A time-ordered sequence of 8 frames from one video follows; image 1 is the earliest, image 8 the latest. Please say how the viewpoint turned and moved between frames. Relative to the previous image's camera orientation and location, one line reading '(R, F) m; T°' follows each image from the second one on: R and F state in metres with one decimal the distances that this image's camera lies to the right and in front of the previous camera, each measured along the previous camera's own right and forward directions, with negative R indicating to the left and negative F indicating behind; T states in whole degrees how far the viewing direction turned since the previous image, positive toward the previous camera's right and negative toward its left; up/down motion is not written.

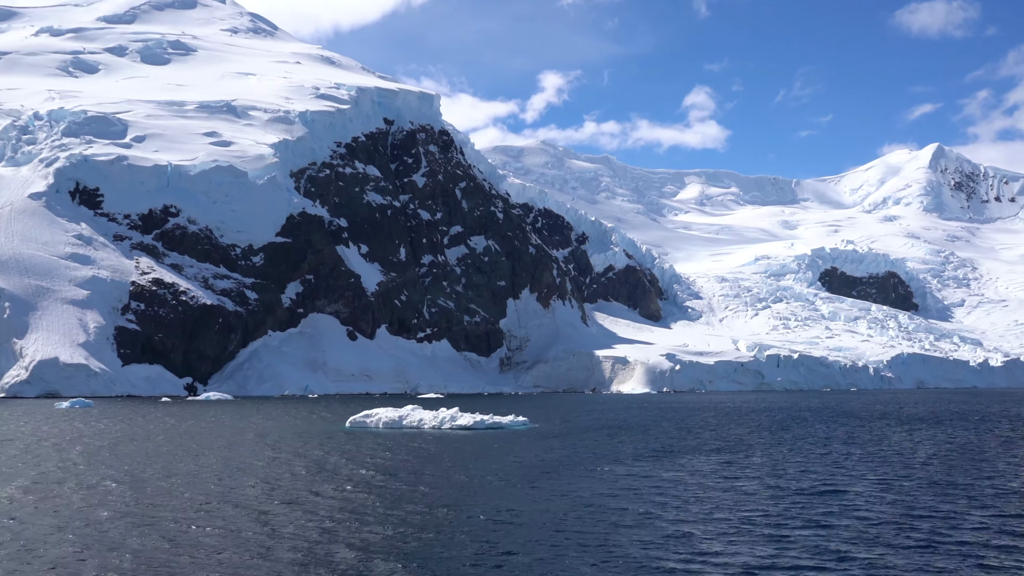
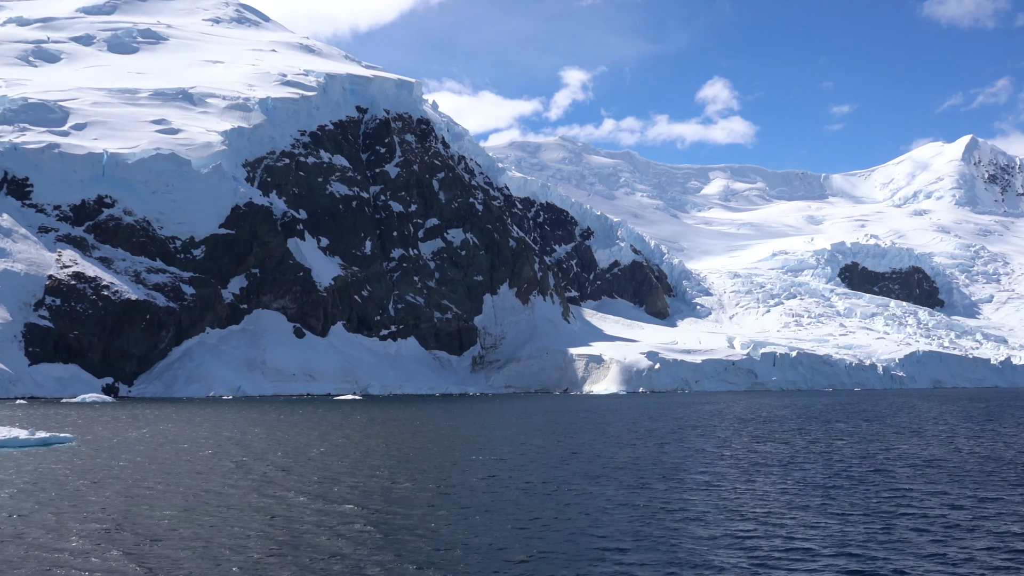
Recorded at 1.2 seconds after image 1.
(+9.1, +7.6) m; -2°
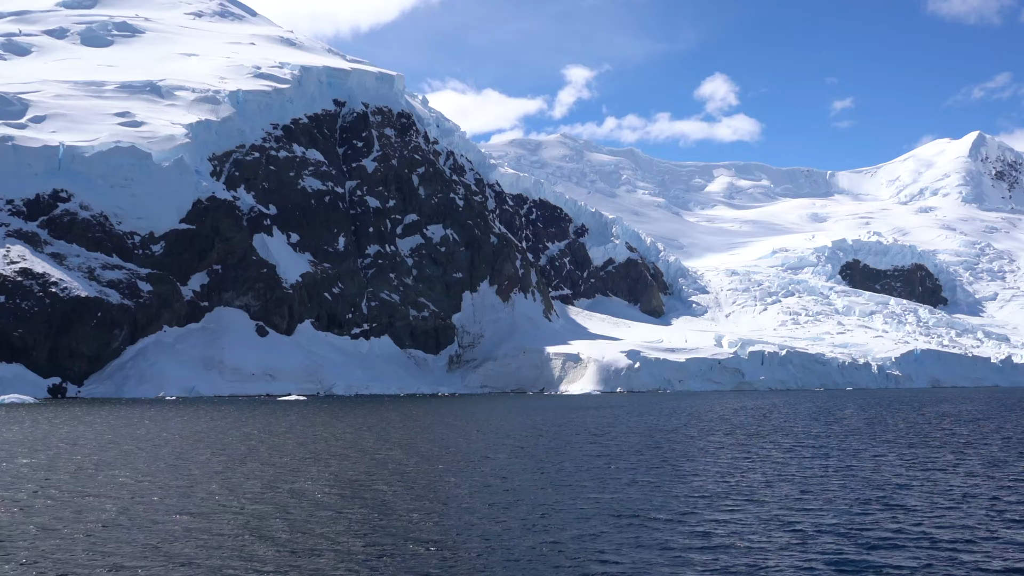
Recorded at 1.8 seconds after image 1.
(+4.6, +3.5) m; -1°
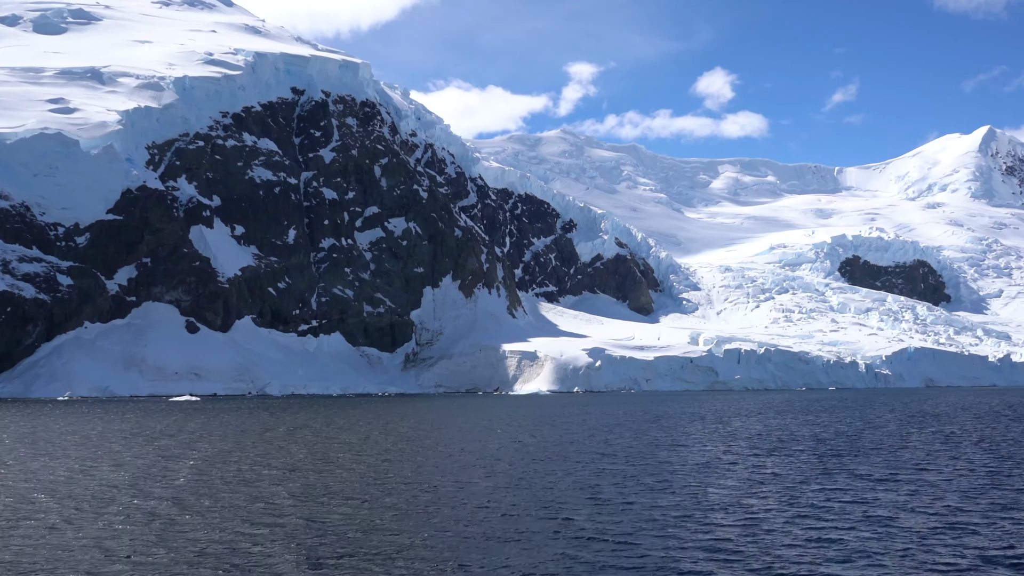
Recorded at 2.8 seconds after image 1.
(+7.6, +5.7) m; -1°
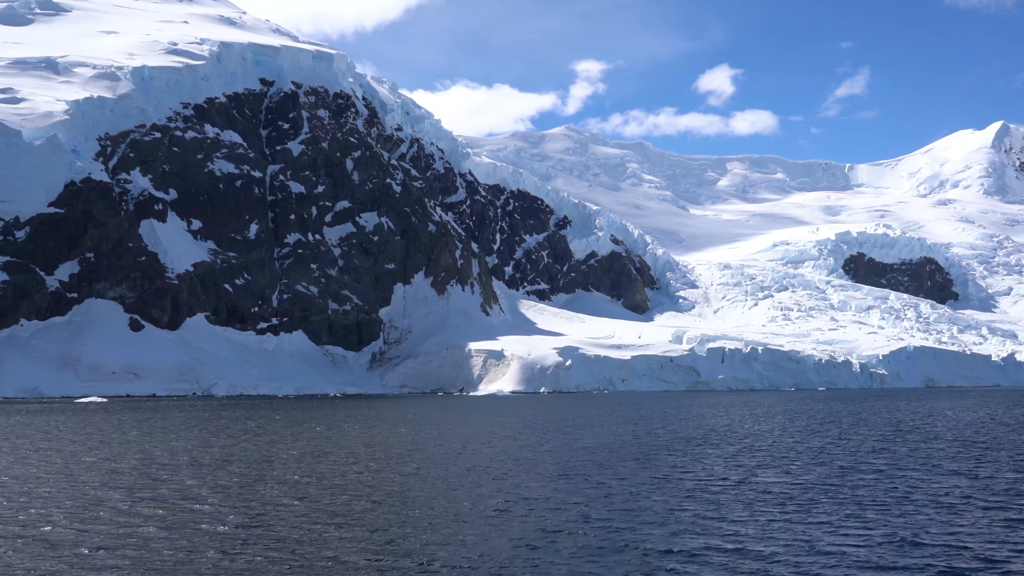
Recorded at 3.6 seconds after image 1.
(+5.9, +4.7) m; -1°
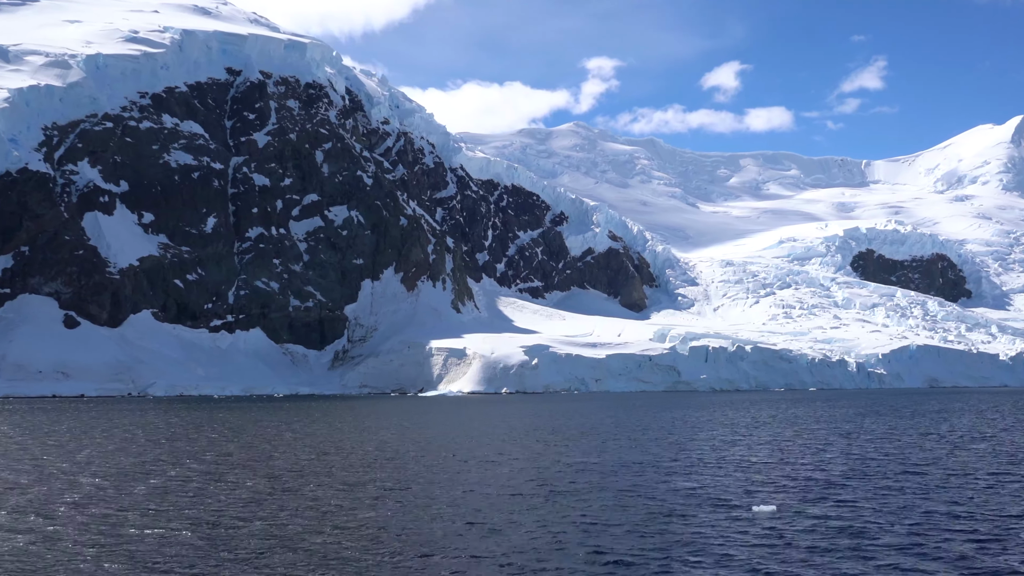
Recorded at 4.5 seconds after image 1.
(+6.6, +5.3) m; -1°
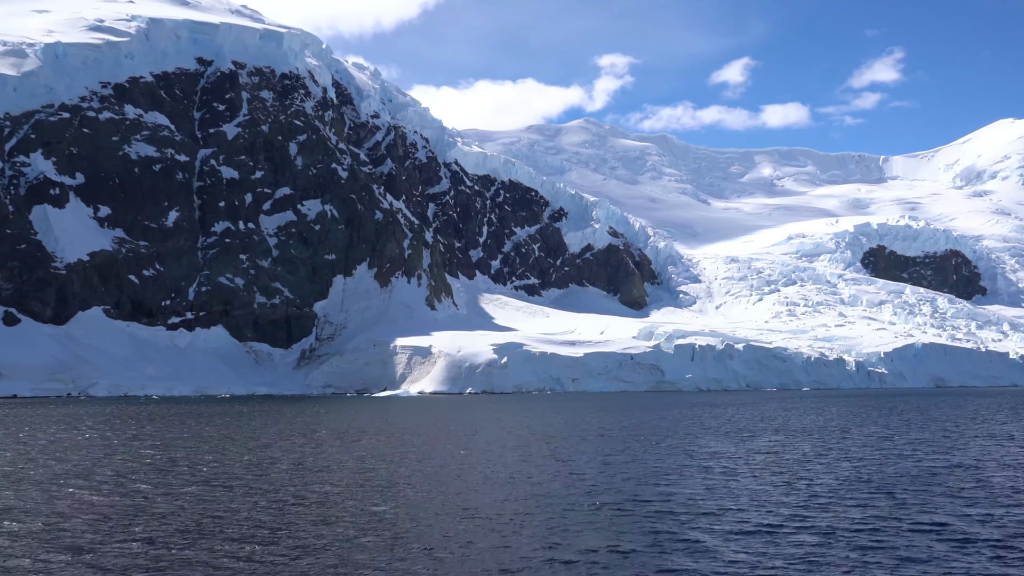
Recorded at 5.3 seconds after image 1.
(+5.7, +4.8) m; -1°
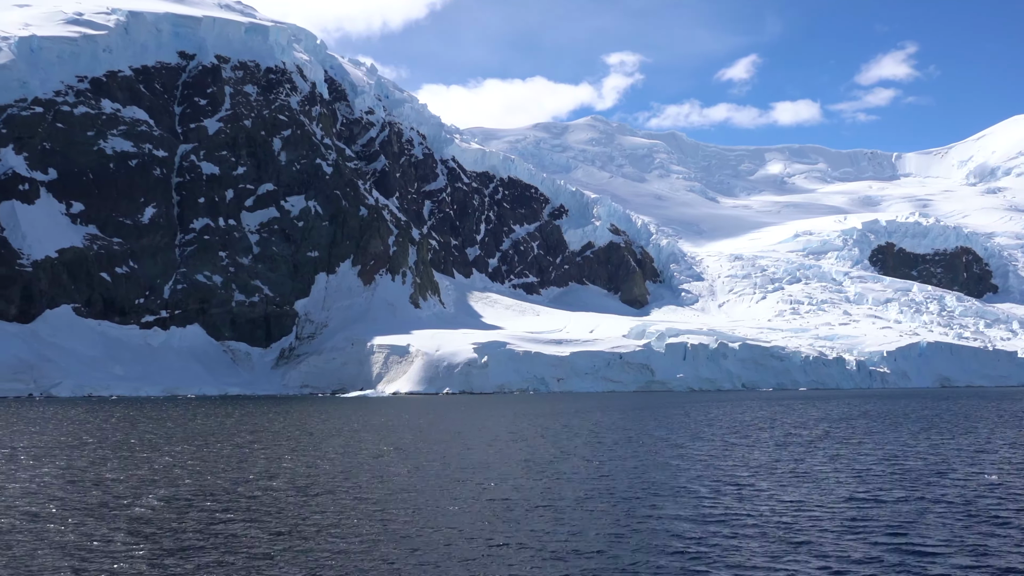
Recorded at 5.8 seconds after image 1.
(+3.6, +3.0) m; -1°
